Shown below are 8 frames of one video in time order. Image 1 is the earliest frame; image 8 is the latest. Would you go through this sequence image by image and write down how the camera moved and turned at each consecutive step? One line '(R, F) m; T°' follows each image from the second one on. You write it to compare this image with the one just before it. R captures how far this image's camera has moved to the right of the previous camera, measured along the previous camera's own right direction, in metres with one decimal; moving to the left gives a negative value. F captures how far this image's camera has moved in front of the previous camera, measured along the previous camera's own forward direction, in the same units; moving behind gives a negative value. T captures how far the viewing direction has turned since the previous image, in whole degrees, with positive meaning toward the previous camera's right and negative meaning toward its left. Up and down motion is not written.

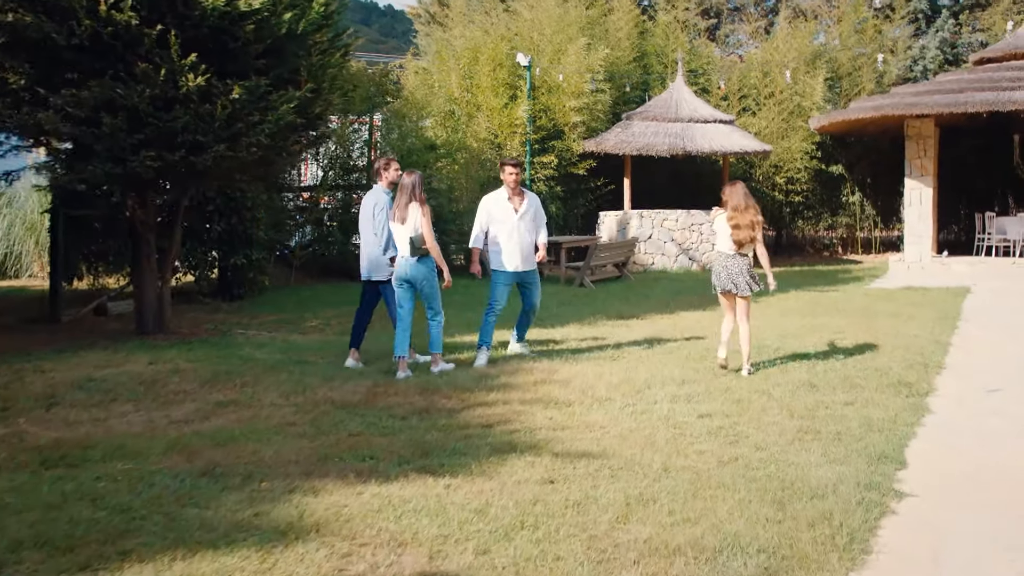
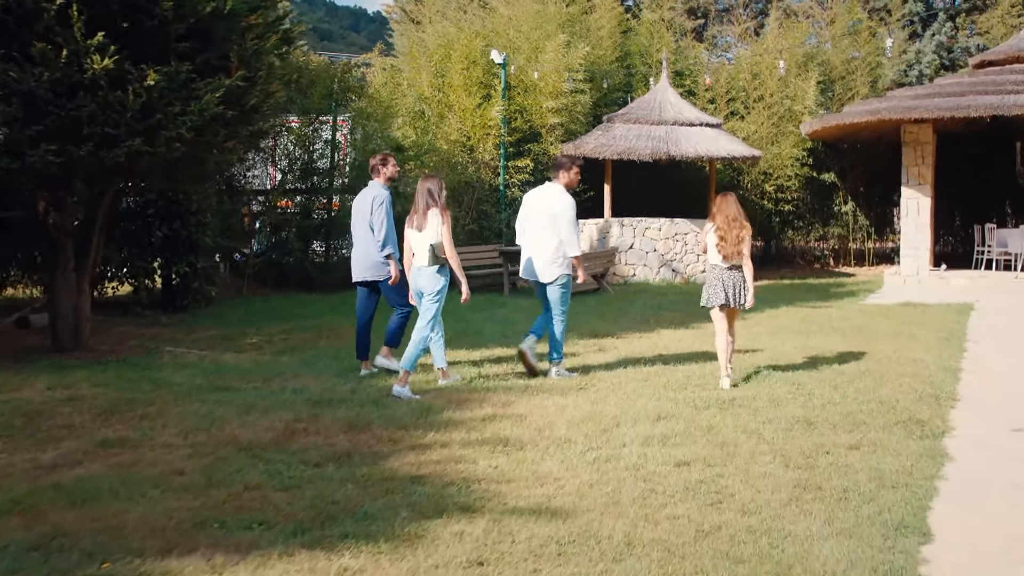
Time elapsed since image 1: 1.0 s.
(+0.2, +1.0) m; +1°
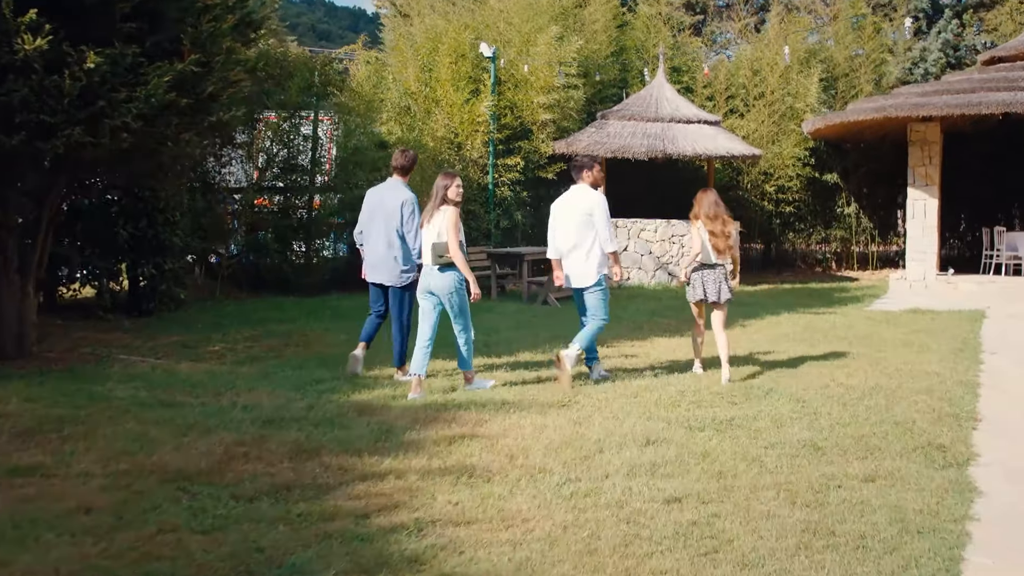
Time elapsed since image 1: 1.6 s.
(+0.1, +0.7) m; 0°
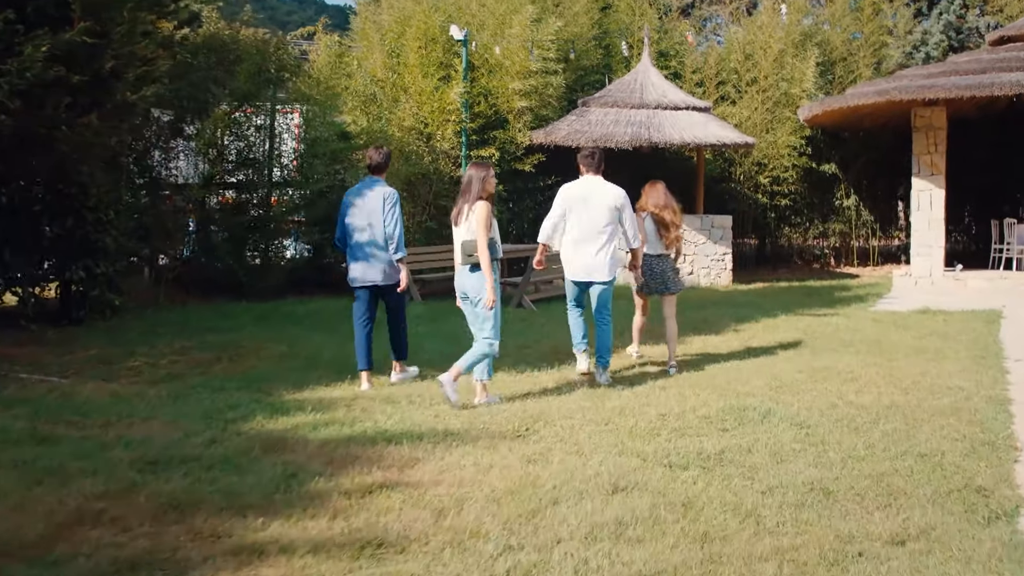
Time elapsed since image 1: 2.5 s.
(+0.2, +1.1) m; 0°
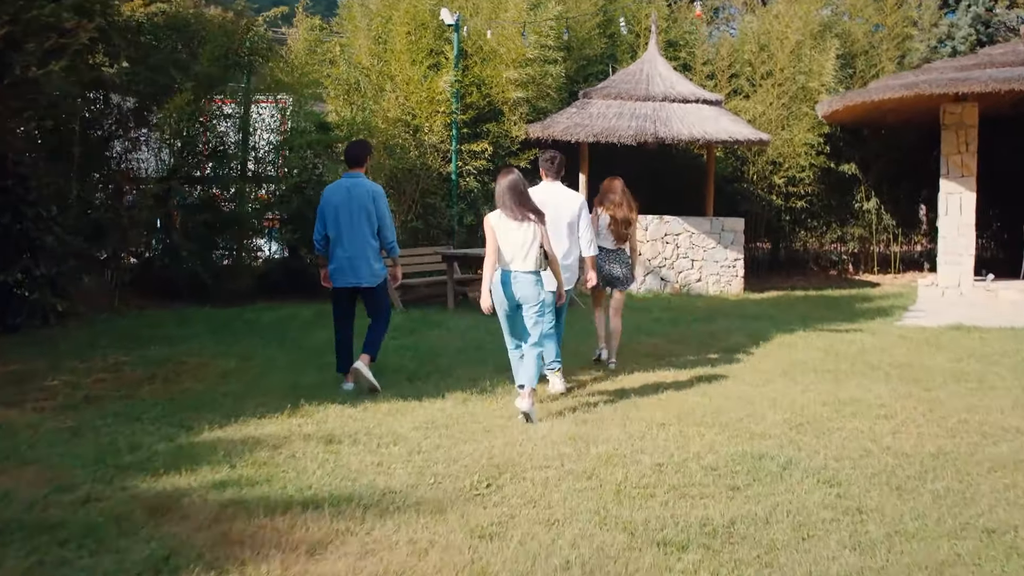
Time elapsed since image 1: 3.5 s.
(+0.2, +1.1) m; 0°
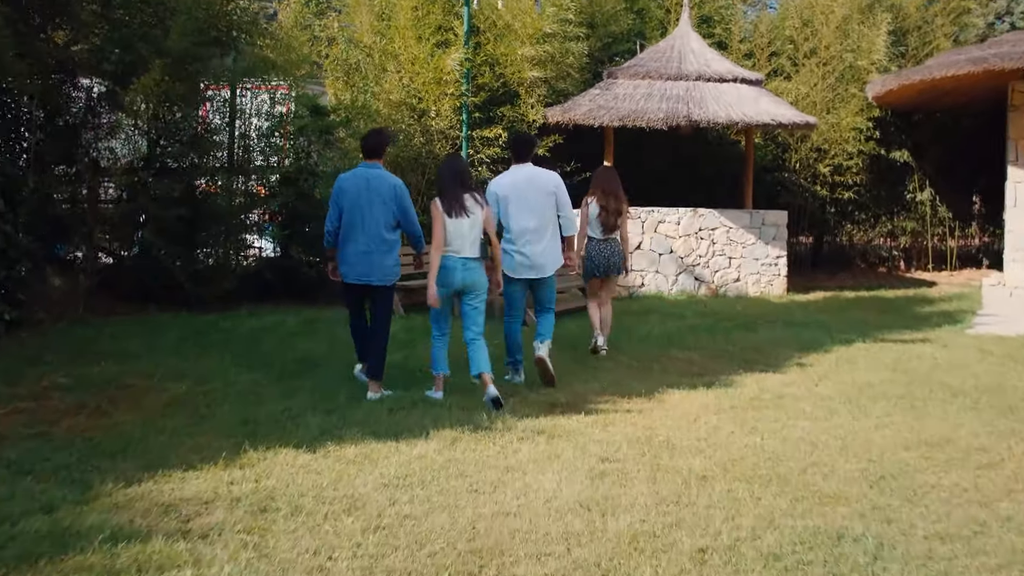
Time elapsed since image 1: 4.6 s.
(+0.1, +1.3) m; -1°
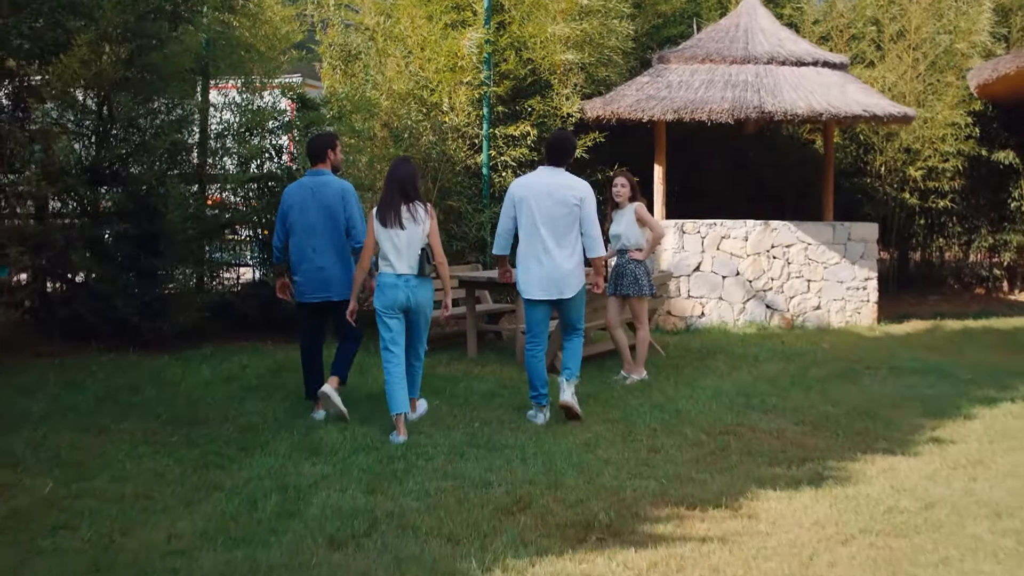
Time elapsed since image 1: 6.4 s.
(+0.1, +2.0) m; -2°
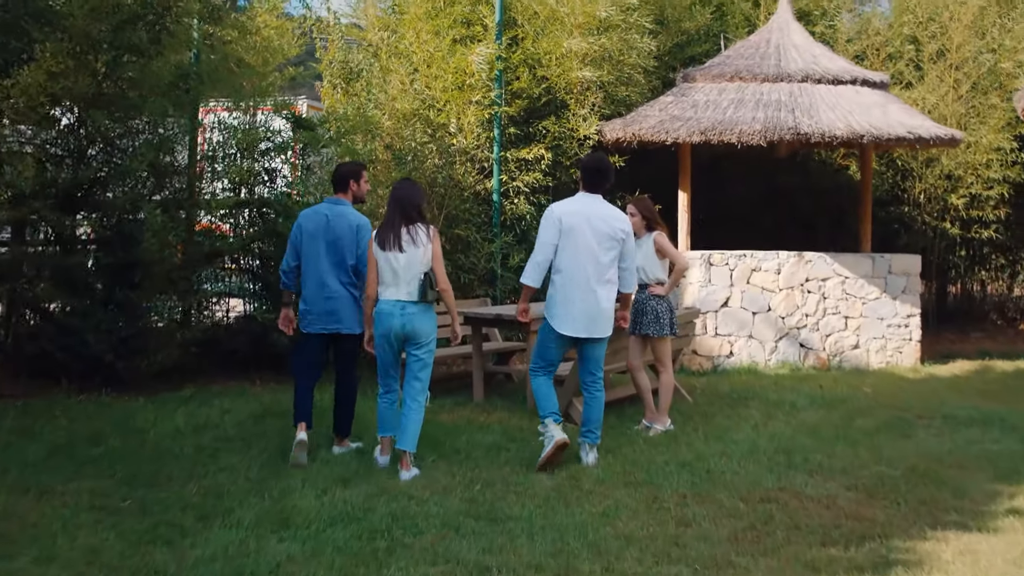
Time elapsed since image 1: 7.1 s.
(0.0, +0.7) m; -1°
